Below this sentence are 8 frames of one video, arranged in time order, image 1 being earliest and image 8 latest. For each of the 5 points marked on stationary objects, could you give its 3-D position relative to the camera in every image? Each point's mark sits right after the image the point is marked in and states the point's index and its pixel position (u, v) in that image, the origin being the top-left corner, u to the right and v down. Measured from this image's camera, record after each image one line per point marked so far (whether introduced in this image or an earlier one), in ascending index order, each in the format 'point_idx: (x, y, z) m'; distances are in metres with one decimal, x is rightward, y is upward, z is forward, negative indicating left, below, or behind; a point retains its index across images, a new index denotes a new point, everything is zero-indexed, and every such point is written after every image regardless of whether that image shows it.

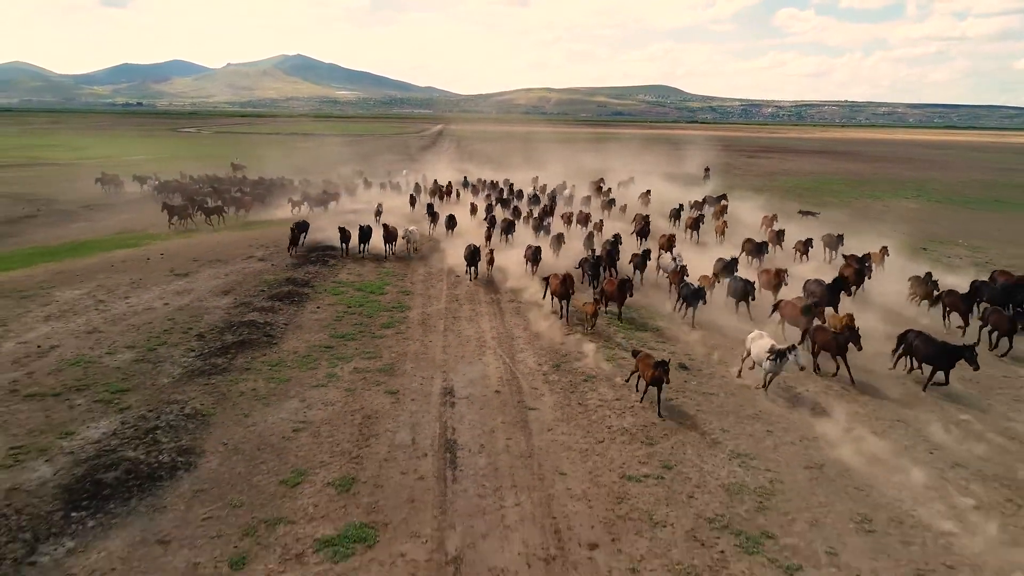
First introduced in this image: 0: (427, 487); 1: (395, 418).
0: (-1.1, -2.4, +9.6) m
1: (-1.8, -2.0, +11.7) m
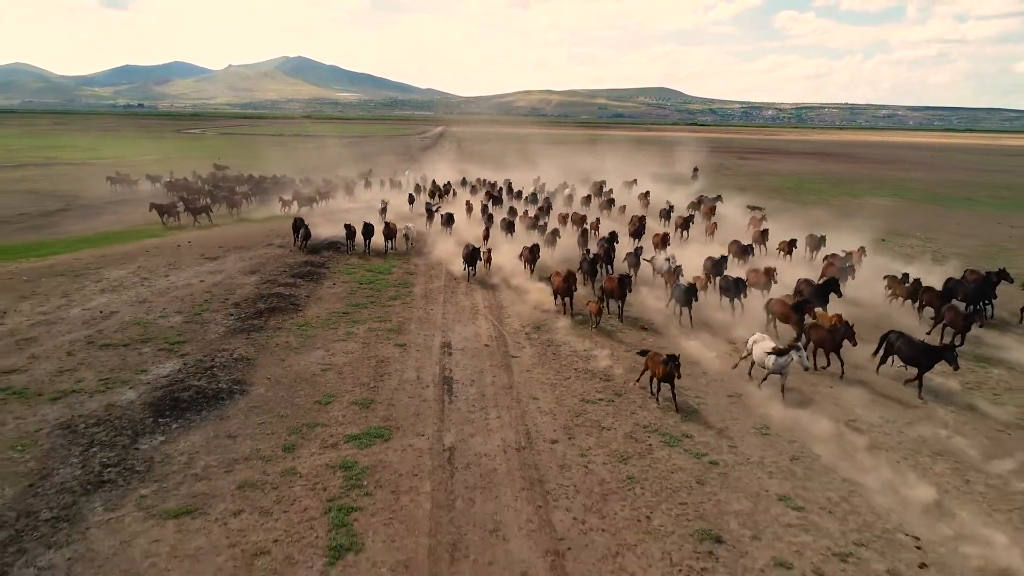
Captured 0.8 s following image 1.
0: (-1.4, -1.9, +12.3) m
1: (-2.1, -1.4, +14.4) m
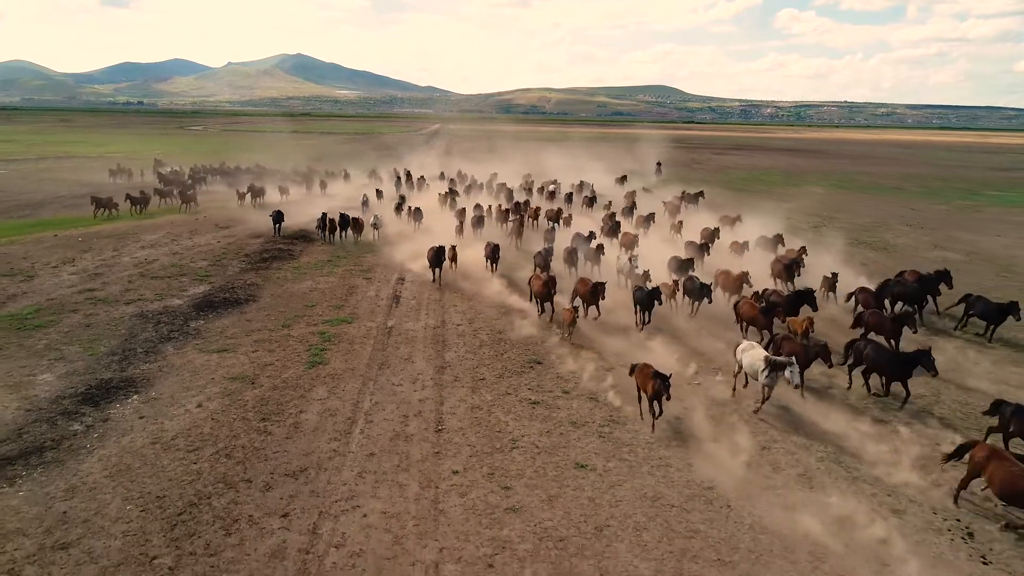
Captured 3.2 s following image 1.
0: (-3.1, -0.5, +18.1) m
1: (-3.8, 0.0, +20.1) m
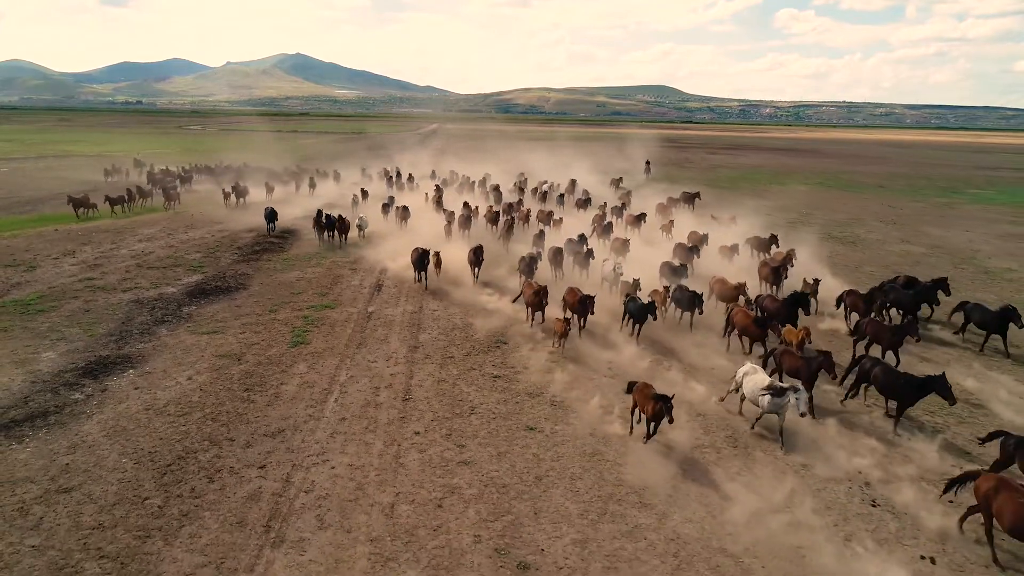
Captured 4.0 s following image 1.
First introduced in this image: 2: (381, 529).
0: (-3.8, -0.2, +19.2) m
1: (-4.5, +0.3, +21.3) m
2: (-1.5, -2.6, +8.3) m
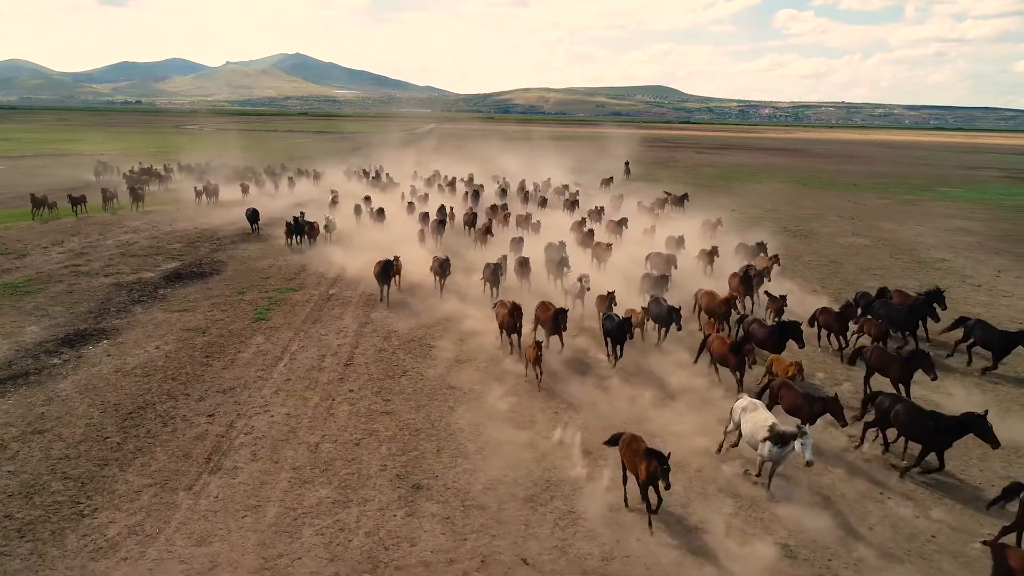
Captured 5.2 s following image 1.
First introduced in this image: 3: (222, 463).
0: (-5.1, +0.2, +20.7) m
1: (-5.7, +0.7, +22.8) m
2: (-2.7, -2.2, +9.9) m
3: (-3.7, -2.2, +9.7) m
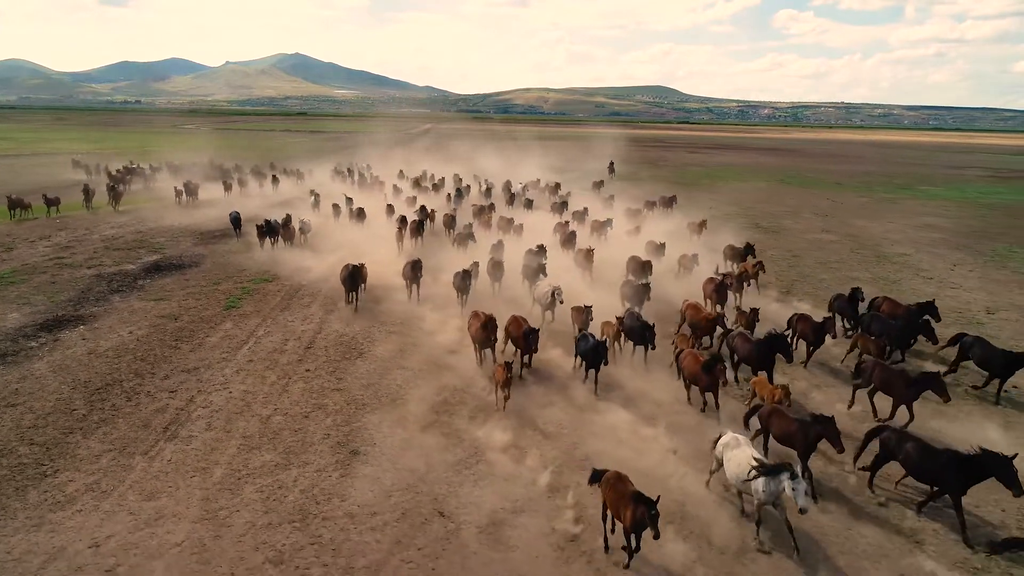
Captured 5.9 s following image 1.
0: (-6.0, +0.5, +21.6) m
1: (-6.7, +0.9, +23.6) m
2: (-3.7, -2.0, +10.7) m
3: (-4.7, -2.0, +10.6) m
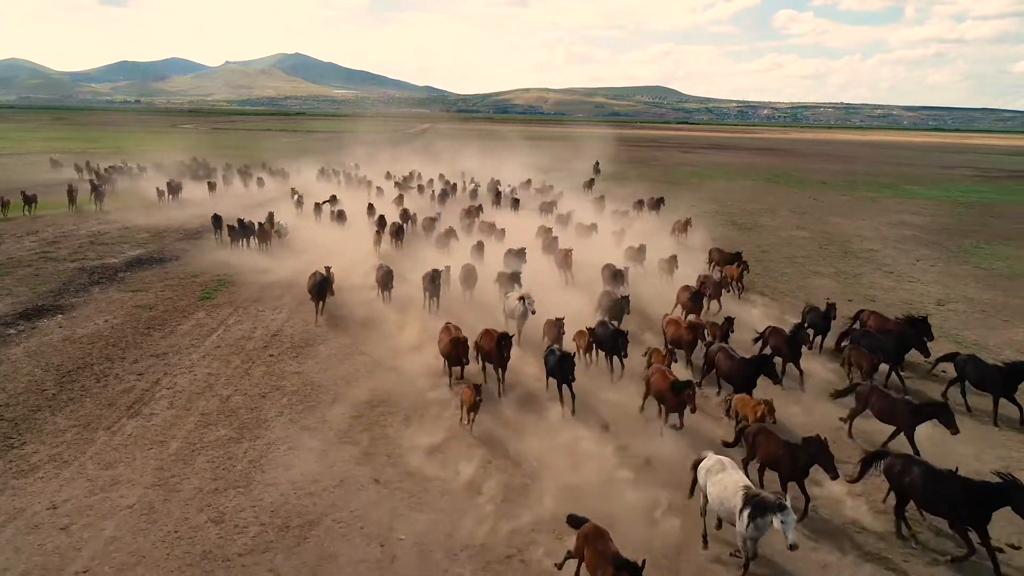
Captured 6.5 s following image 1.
0: (-6.8, +0.7, +22.2) m
1: (-7.5, +1.1, +24.3) m
2: (-4.5, -1.8, +11.4) m
3: (-5.5, -1.8, +11.2) m
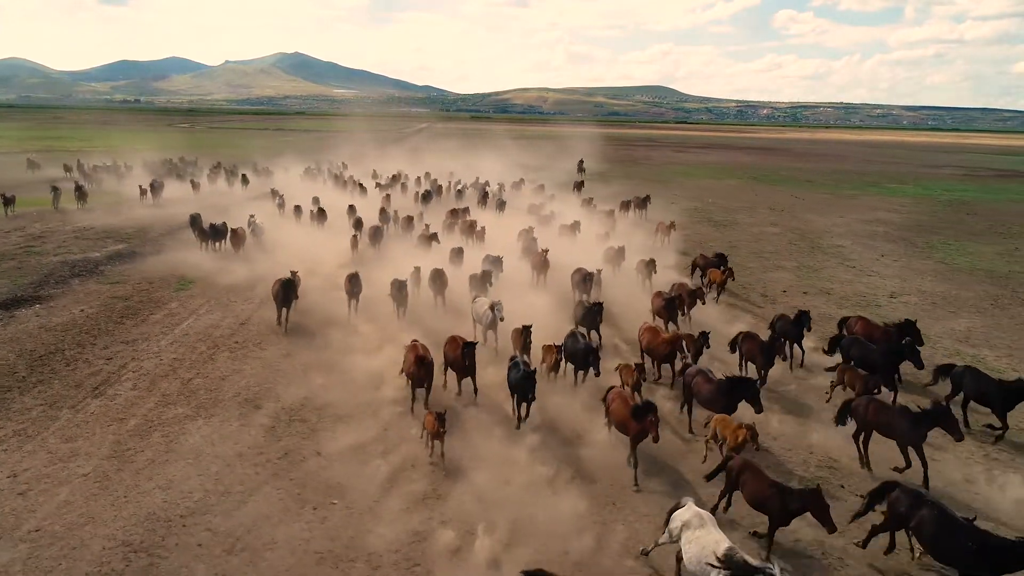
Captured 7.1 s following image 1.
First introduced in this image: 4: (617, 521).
0: (-7.7, +0.9, +22.9) m
1: (-8.4, +1.3, +24.9) m
2: (-5.4, -1.6, +12.0) m
3: (-6.4, -1.6, +11.9) m
4: (+1.2, -2.7, +9.0) m
